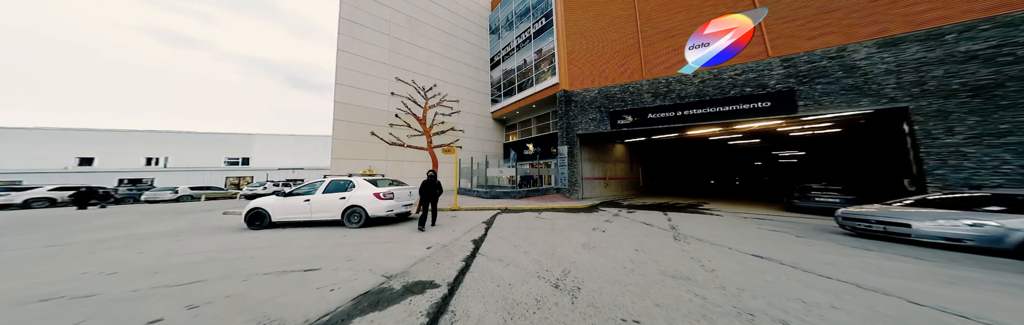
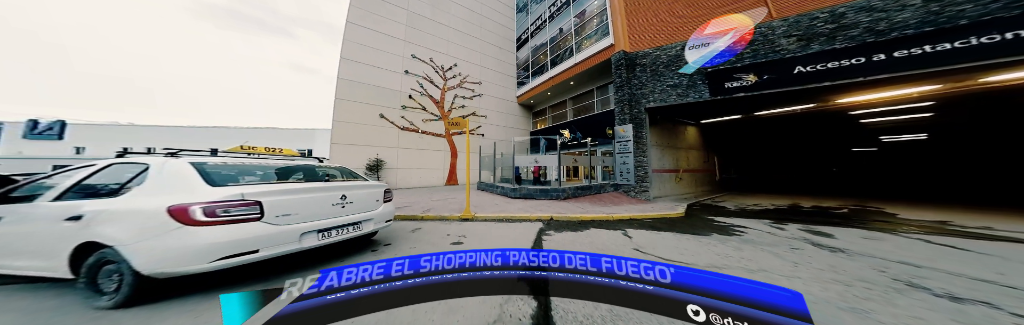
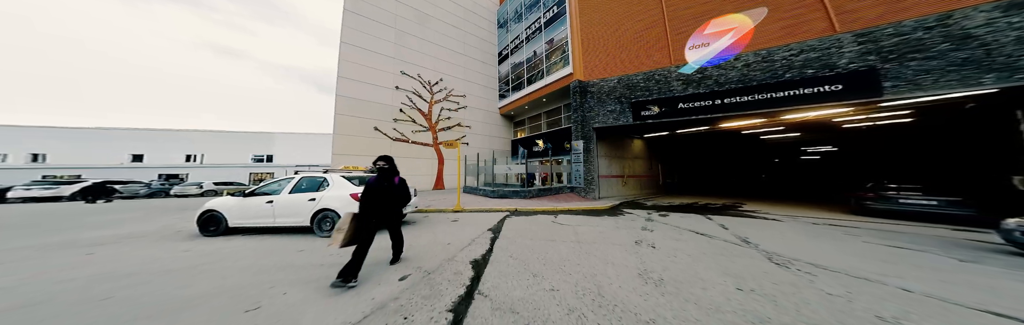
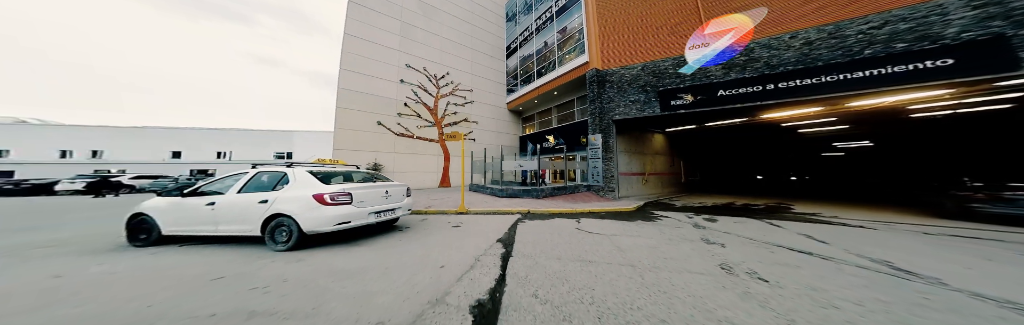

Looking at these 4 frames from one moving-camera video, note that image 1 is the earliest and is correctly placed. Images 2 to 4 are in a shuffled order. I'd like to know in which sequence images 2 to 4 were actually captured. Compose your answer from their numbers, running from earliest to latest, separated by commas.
3, 4, 2
